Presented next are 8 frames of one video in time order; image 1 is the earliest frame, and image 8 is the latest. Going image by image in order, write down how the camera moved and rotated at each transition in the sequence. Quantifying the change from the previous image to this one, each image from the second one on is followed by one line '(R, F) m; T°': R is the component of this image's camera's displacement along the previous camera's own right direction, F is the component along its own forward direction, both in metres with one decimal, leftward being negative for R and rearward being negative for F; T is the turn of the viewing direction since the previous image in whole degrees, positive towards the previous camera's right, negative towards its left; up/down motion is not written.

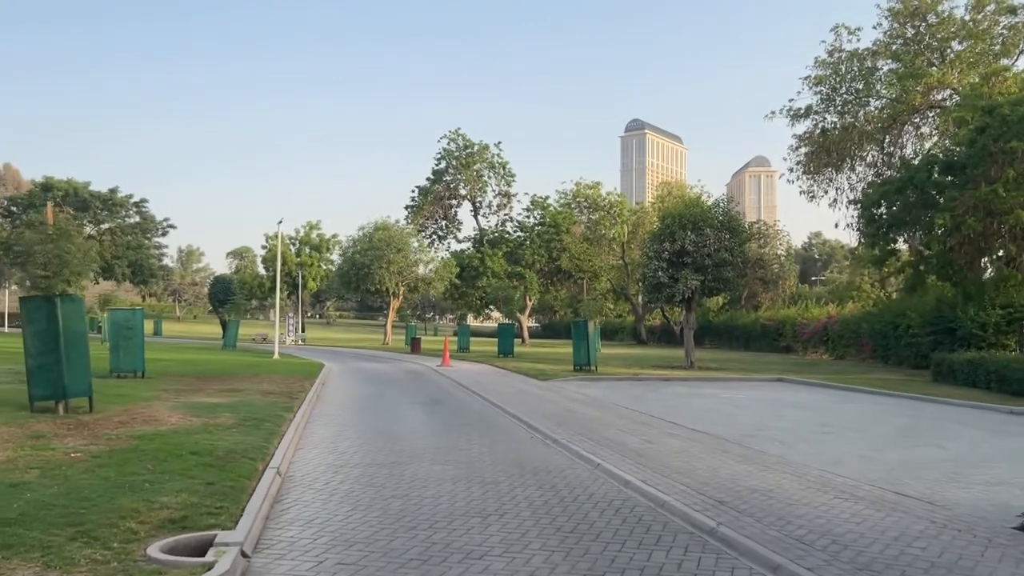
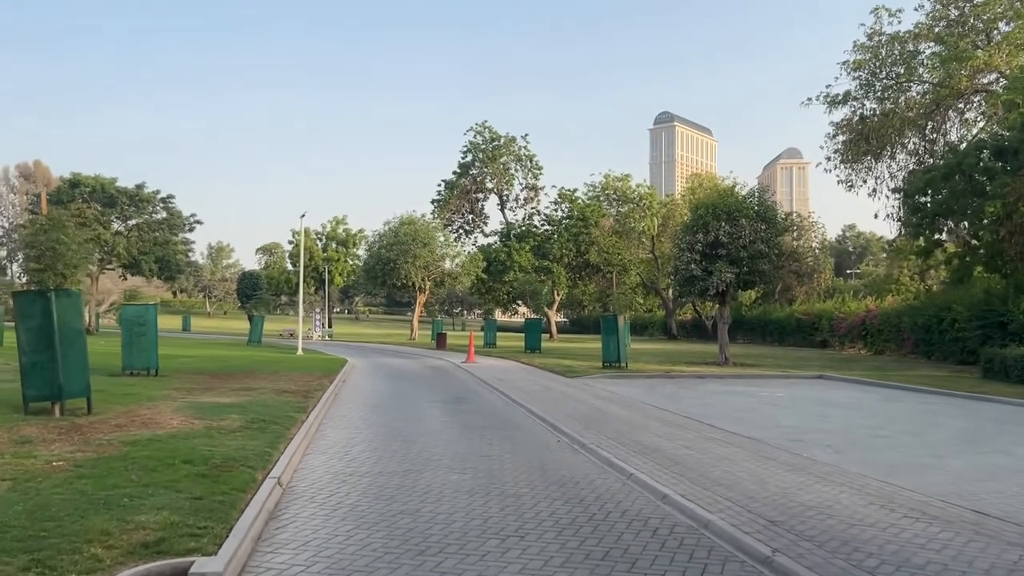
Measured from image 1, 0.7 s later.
(+0.1, +1.0) m; -2°
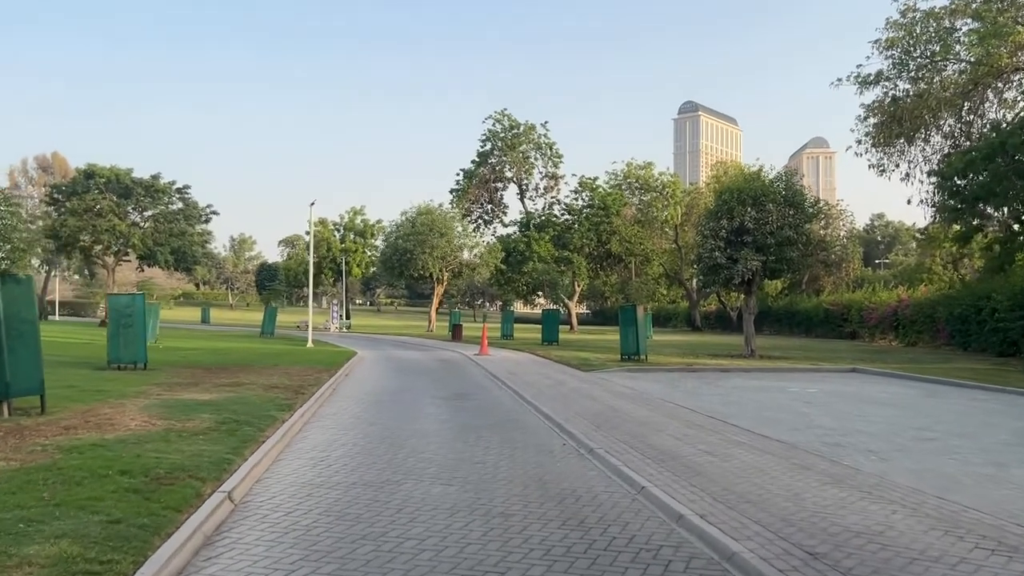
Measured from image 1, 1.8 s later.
(+0.3, +1.4) m; -2°
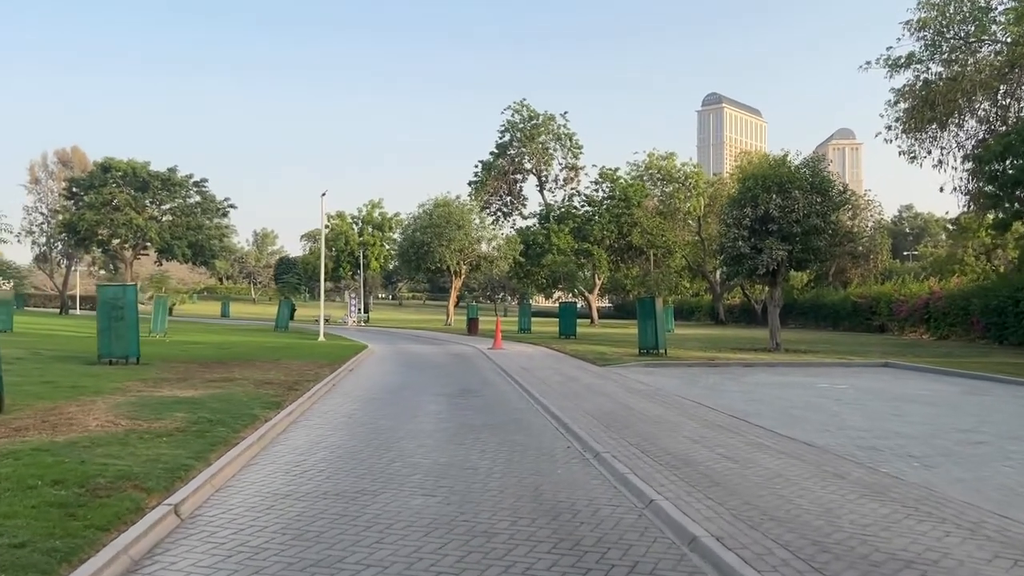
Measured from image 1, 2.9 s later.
(+0.3, +1.1) m; -2°
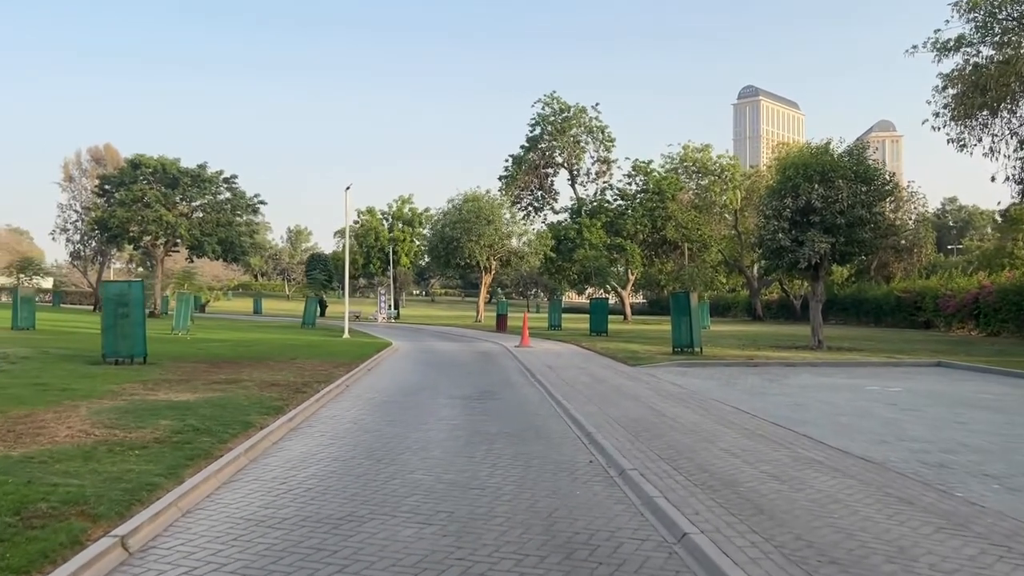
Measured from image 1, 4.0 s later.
(+0.2, +1.2) m; -2°
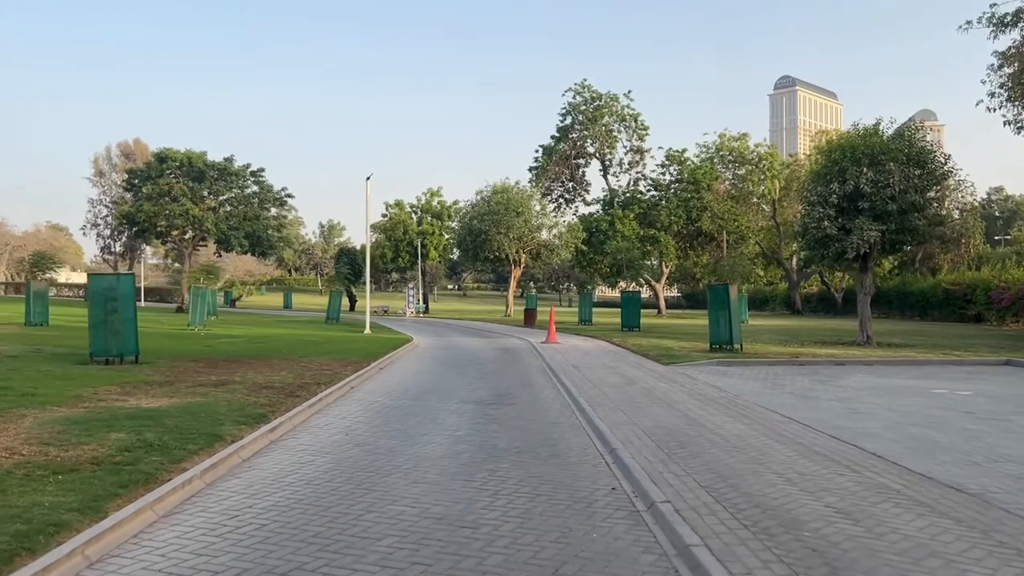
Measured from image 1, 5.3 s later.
(+0.3, +1.7) m; -2°
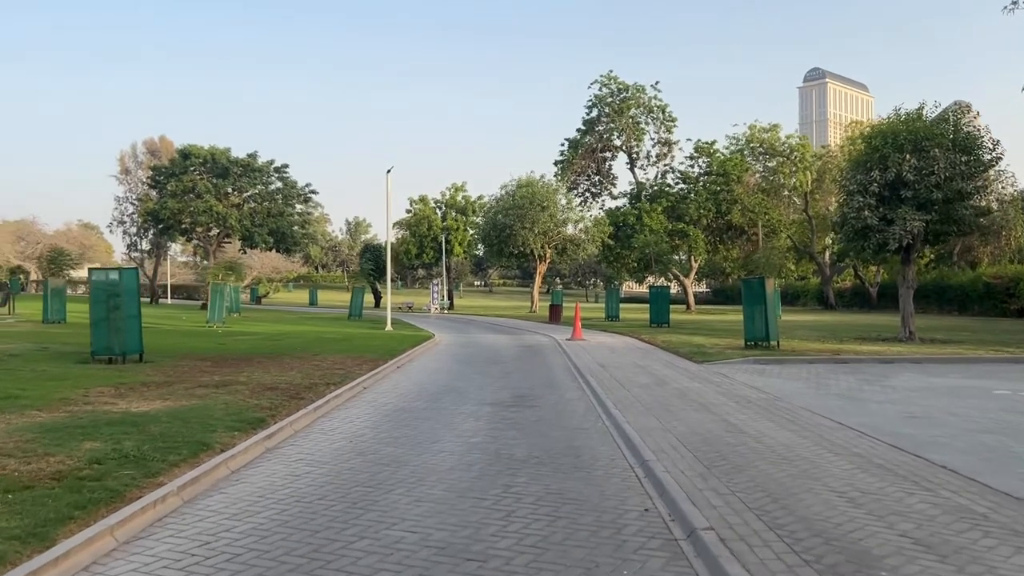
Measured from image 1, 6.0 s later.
(+0.1, +1.0) m; -2°
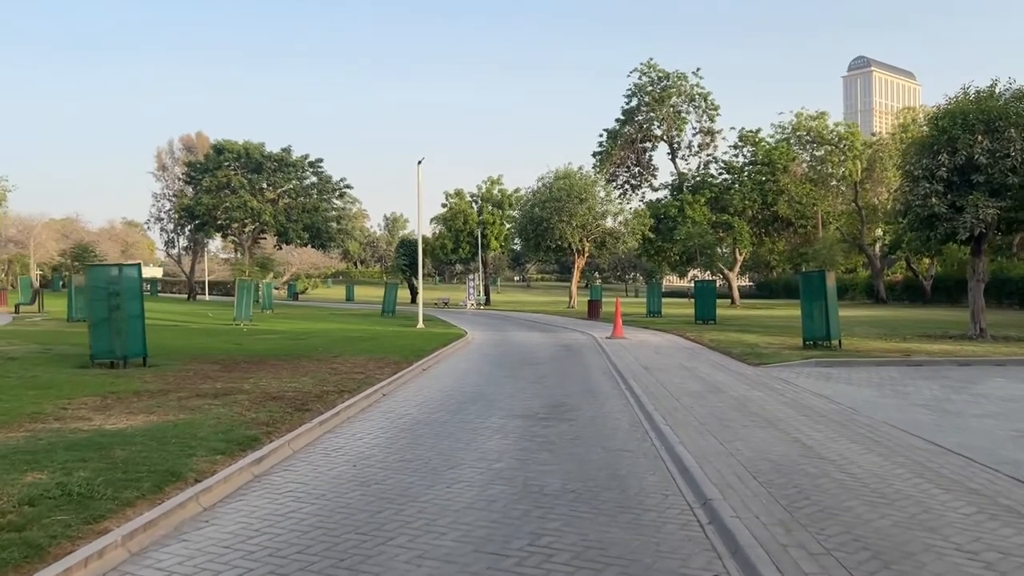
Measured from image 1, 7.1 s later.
(+0.1, +1.6) m; -3°
